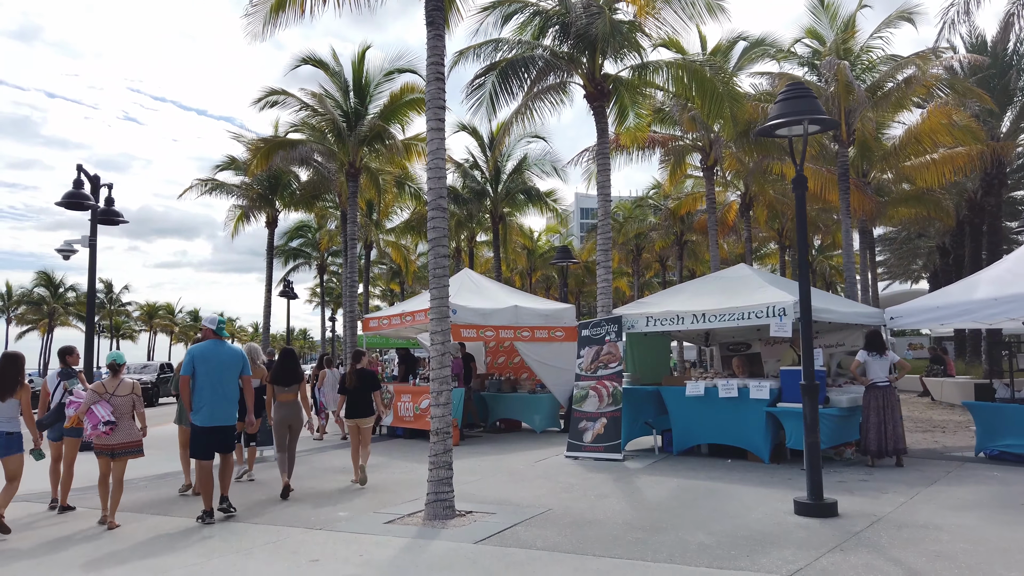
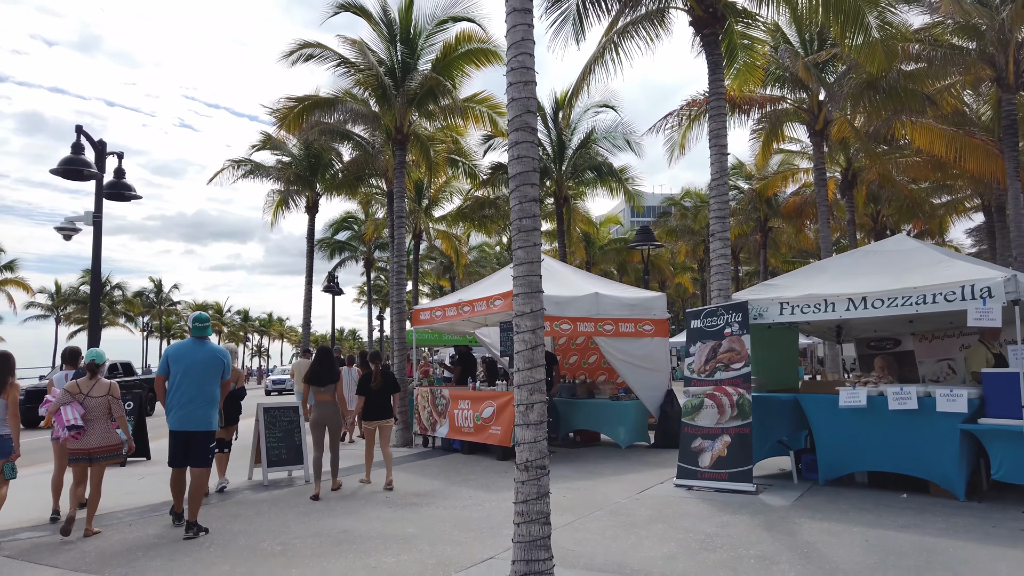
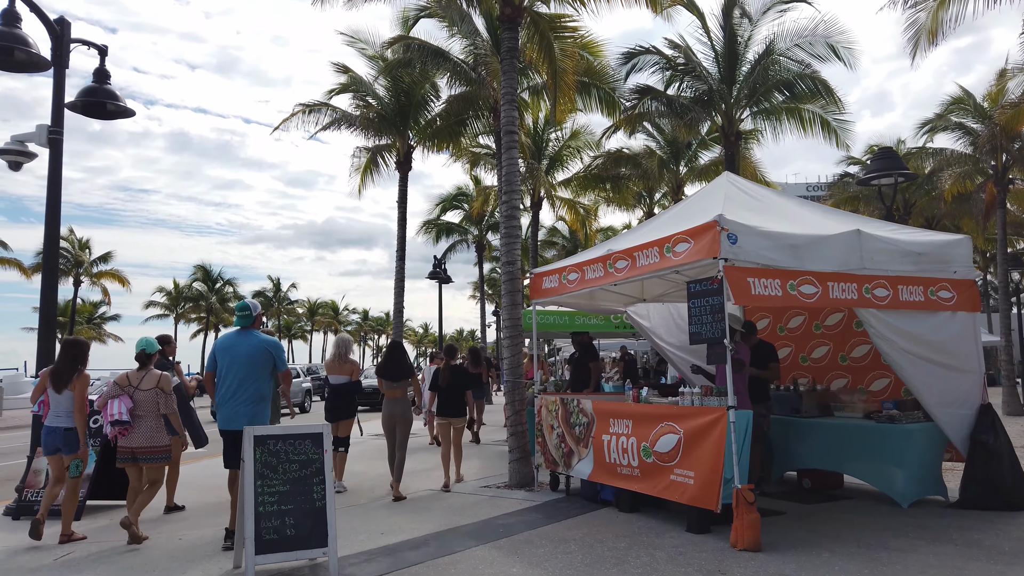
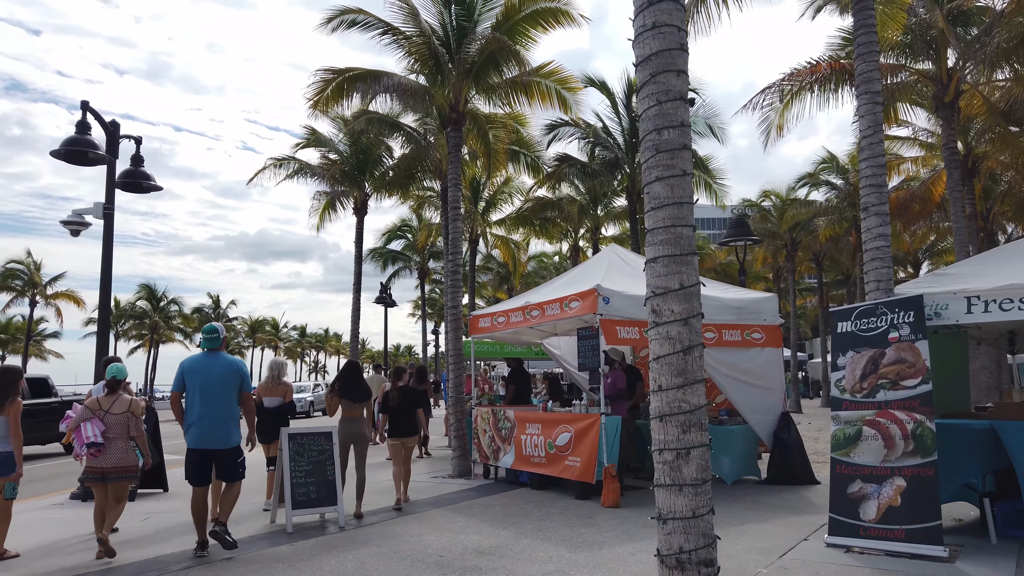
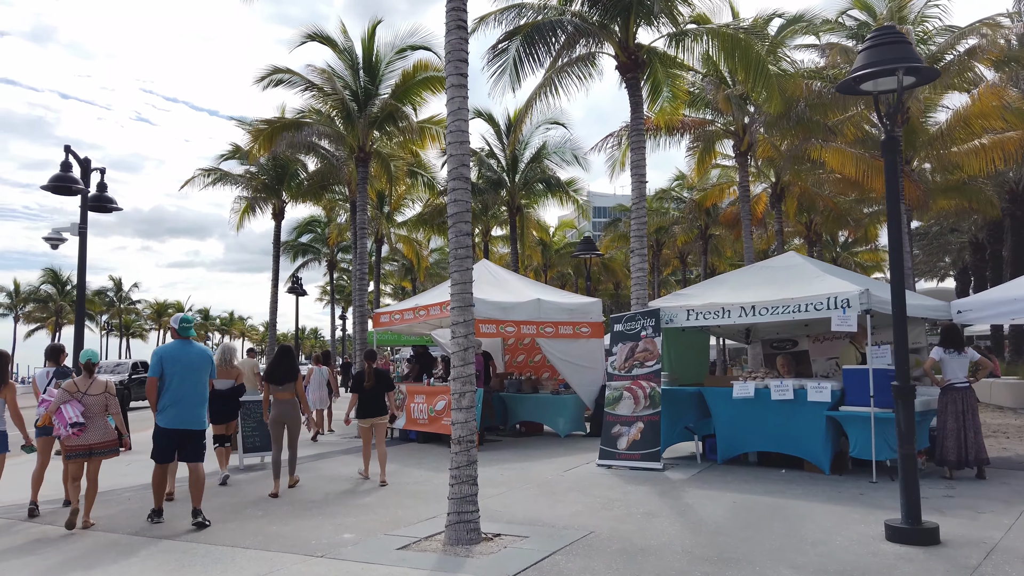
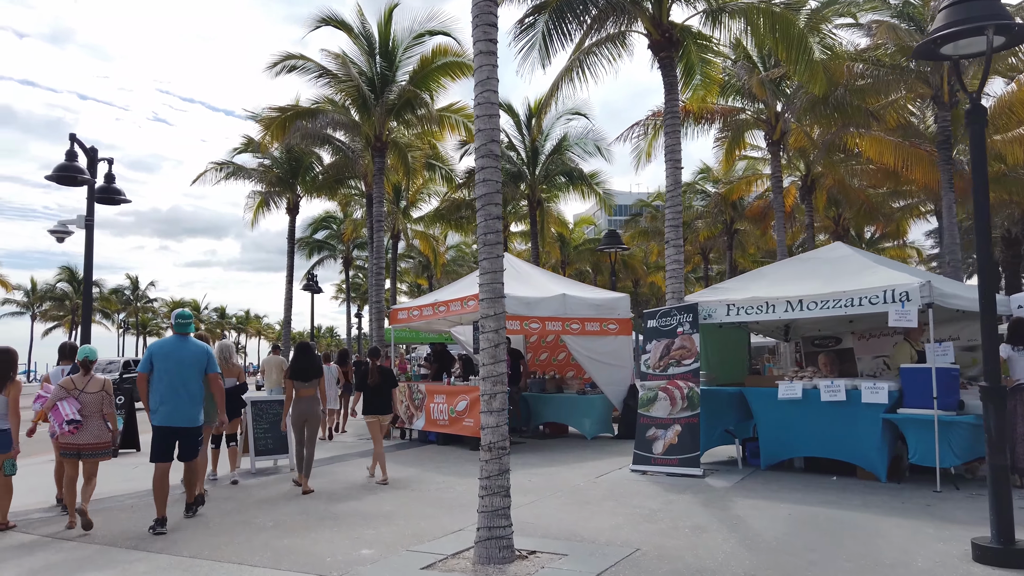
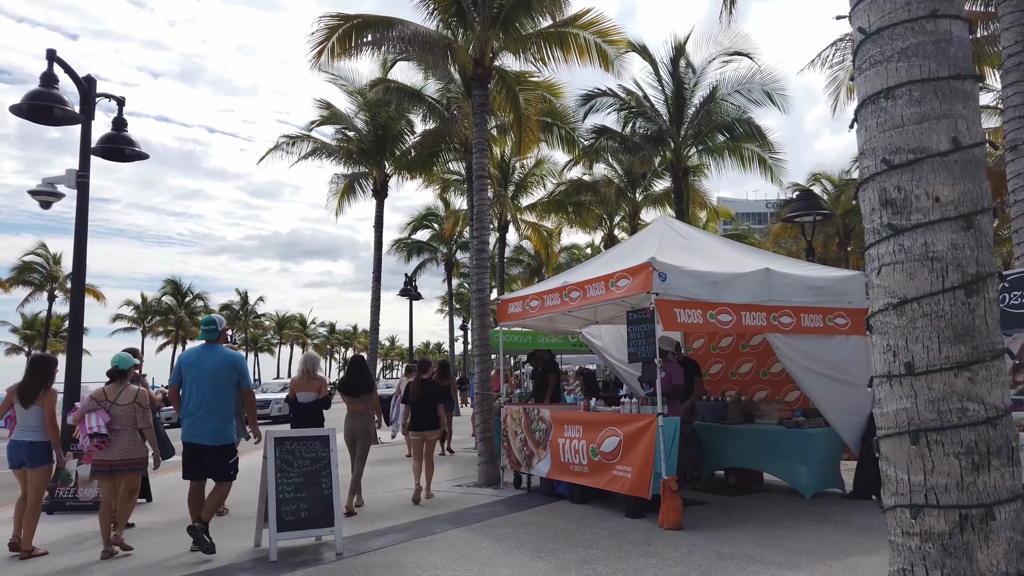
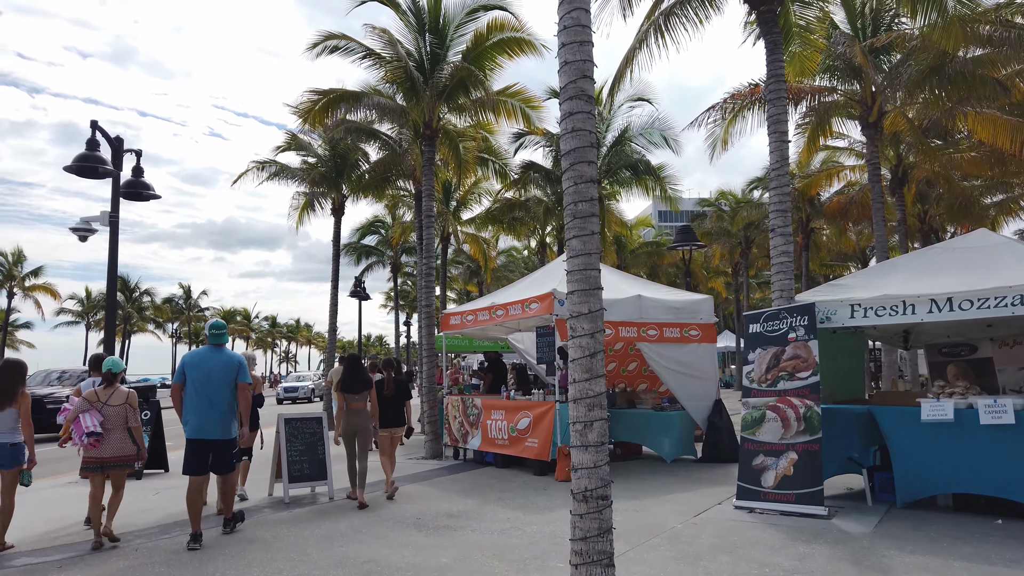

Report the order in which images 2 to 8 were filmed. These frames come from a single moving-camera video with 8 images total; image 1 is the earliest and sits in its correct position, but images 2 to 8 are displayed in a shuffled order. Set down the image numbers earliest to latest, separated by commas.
5, 6, 2, 8, 4, 7, 3
